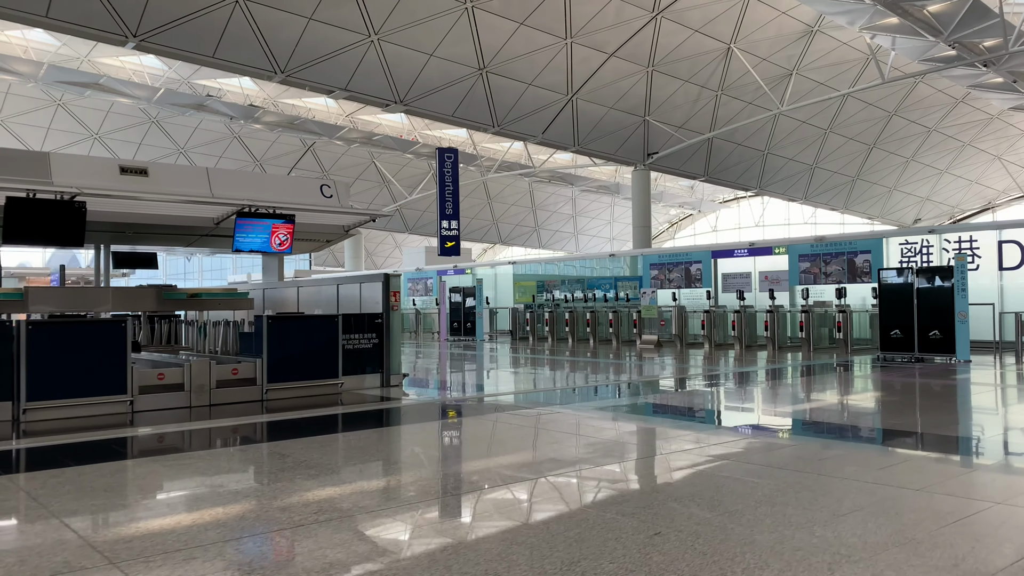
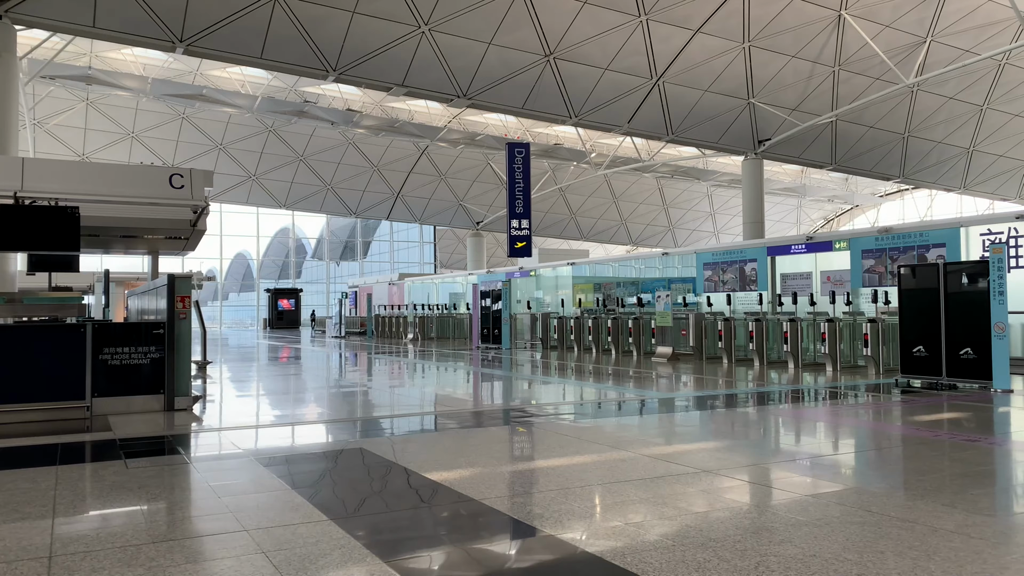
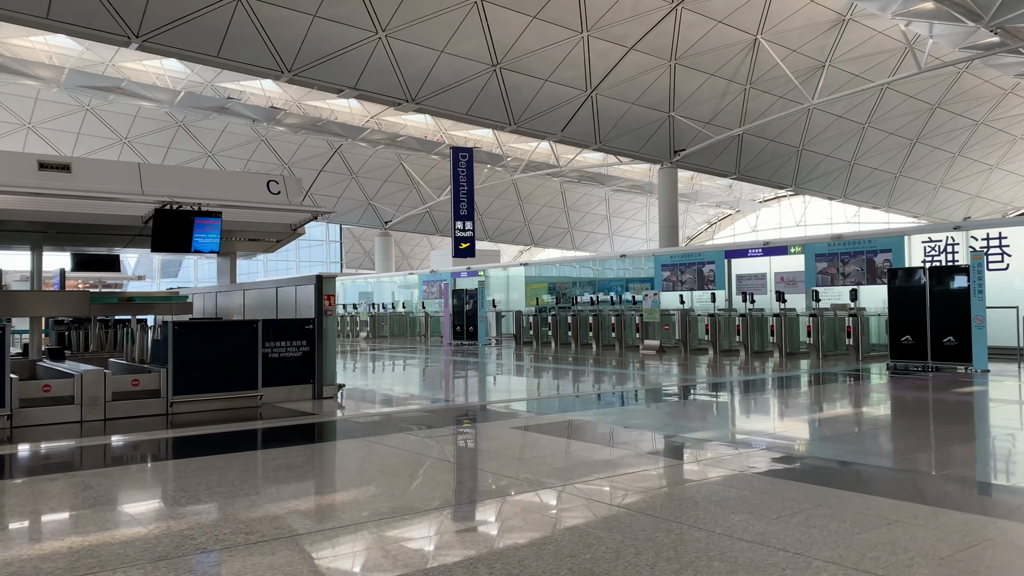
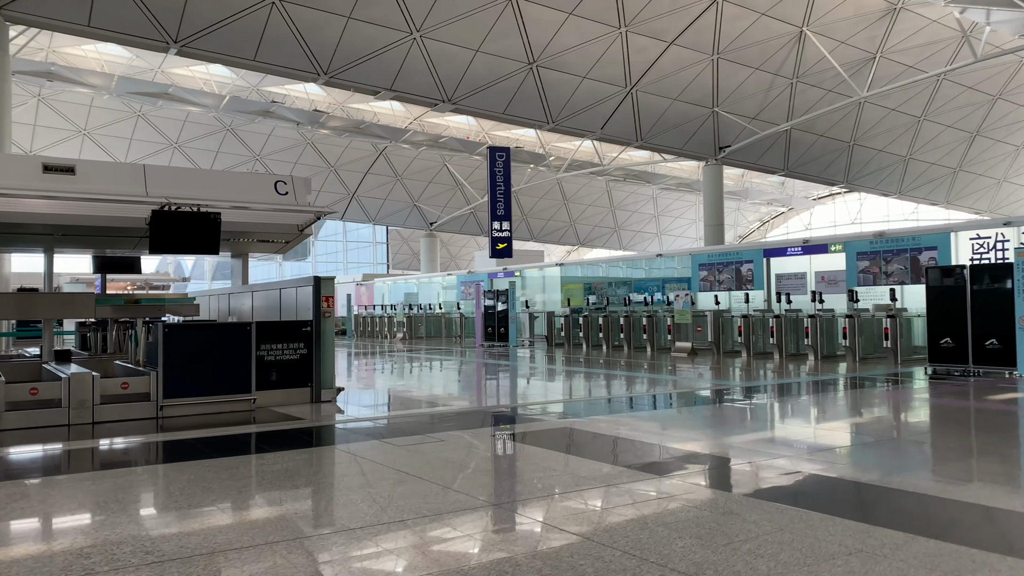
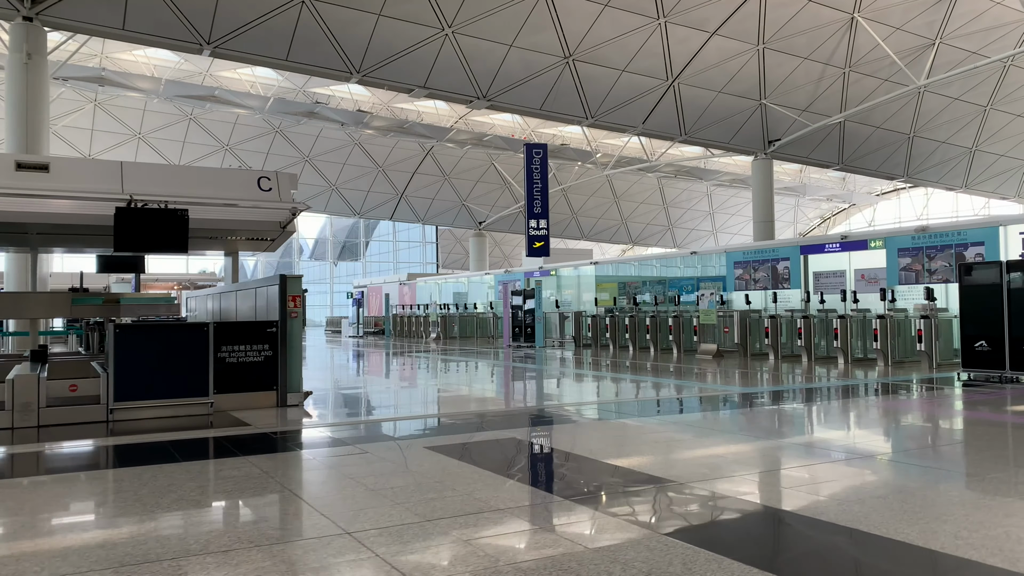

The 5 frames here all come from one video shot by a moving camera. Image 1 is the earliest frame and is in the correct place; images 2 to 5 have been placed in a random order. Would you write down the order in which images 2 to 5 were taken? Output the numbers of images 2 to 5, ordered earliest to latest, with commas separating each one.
3, 4, 5, 2
